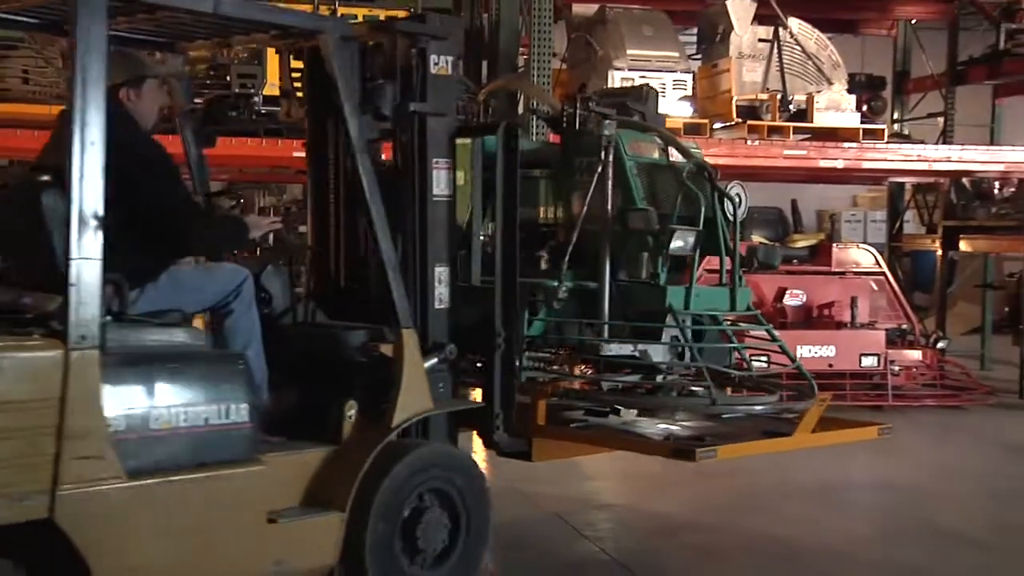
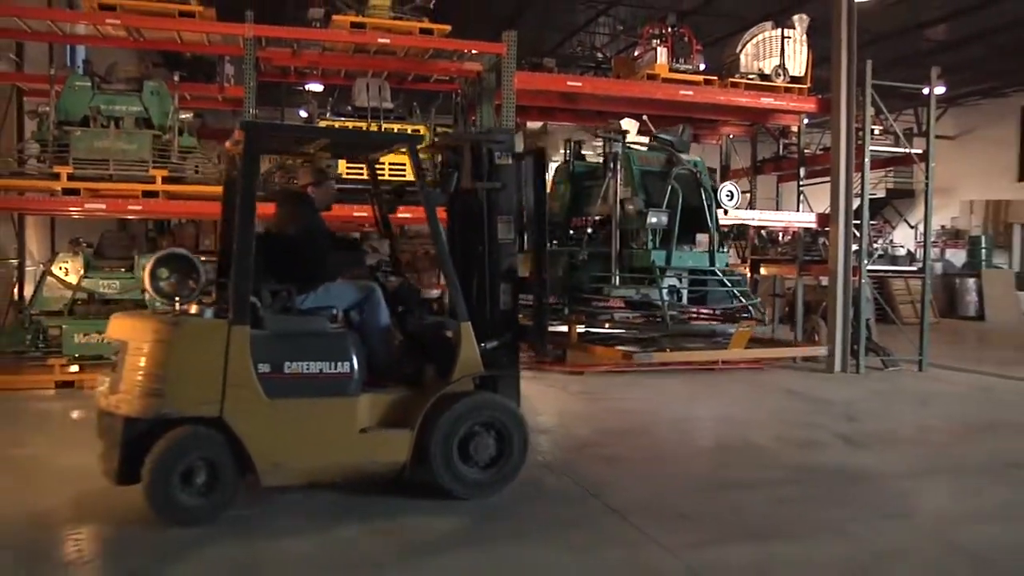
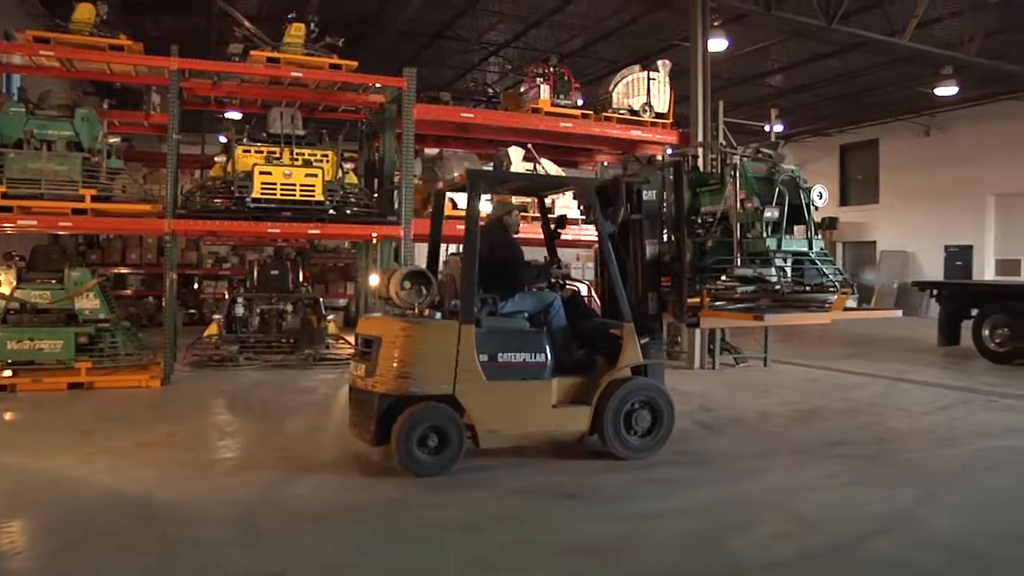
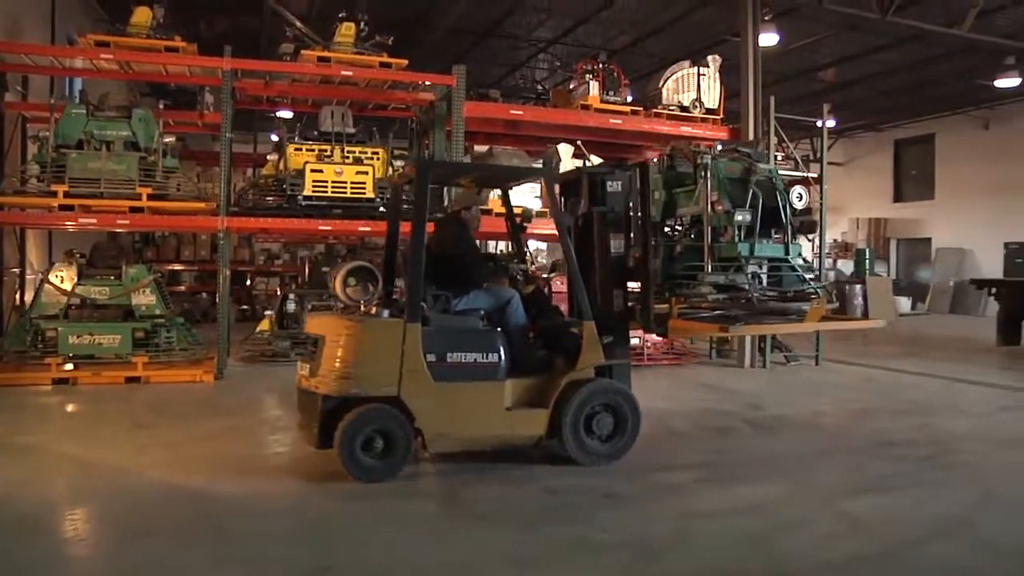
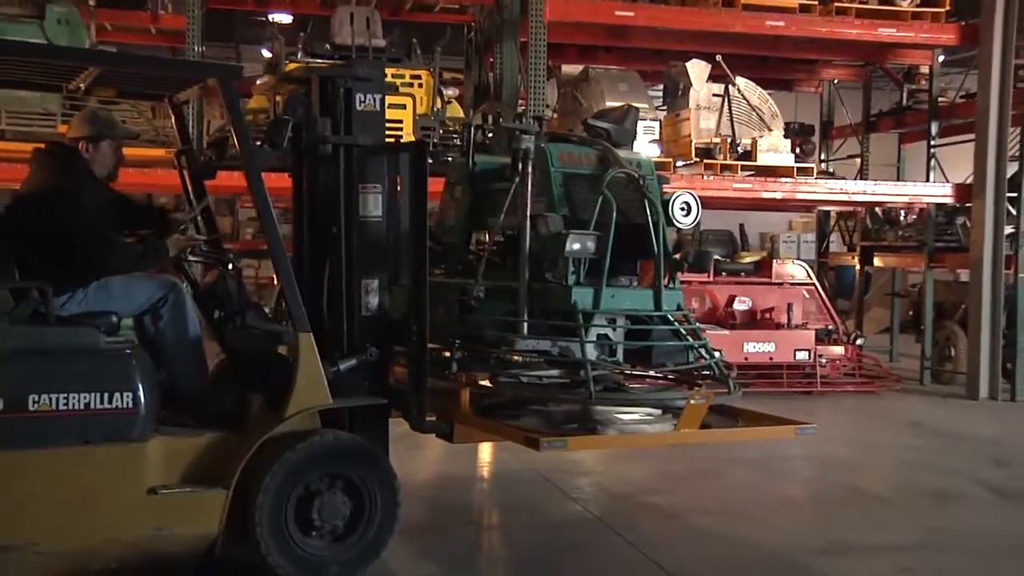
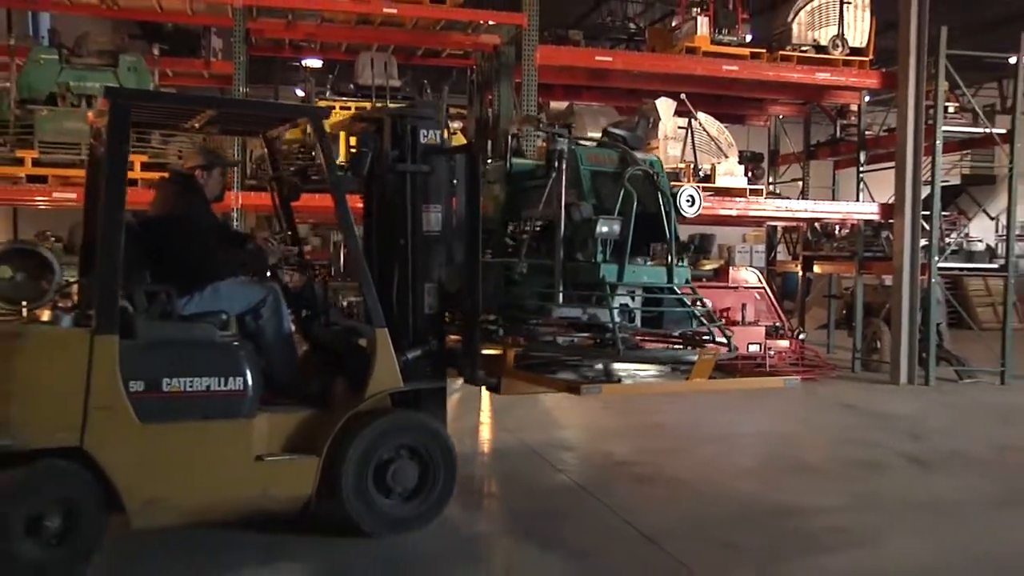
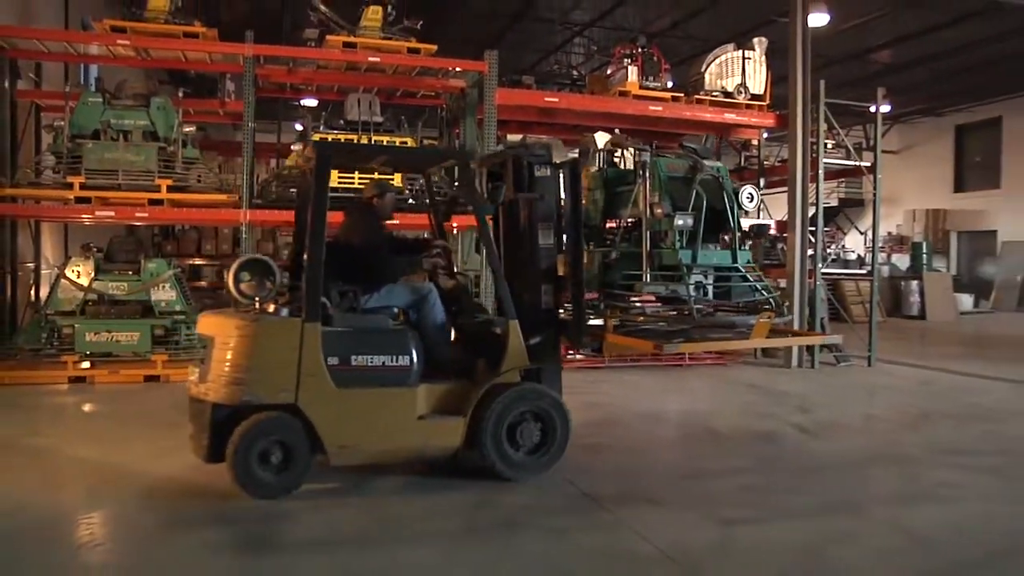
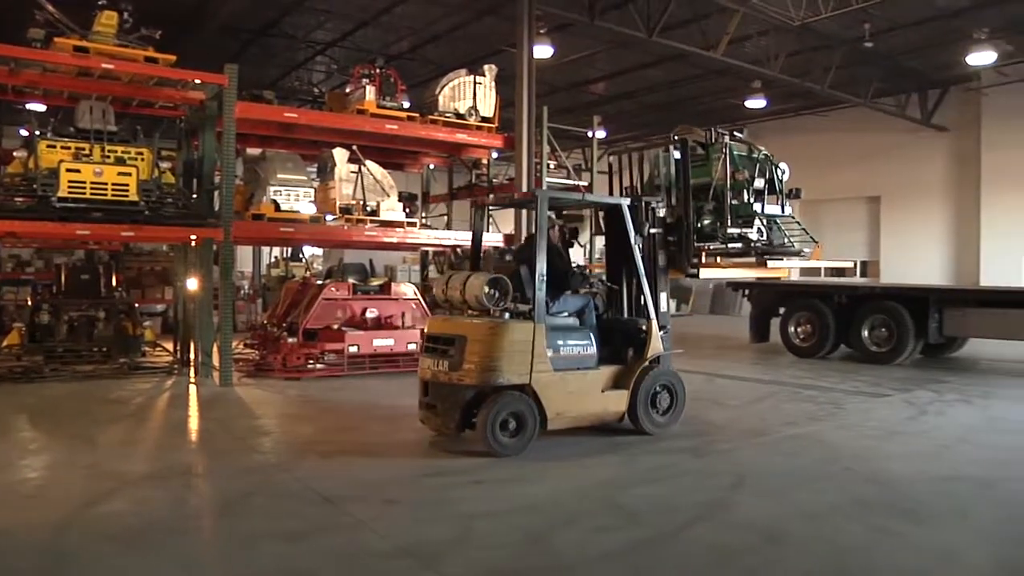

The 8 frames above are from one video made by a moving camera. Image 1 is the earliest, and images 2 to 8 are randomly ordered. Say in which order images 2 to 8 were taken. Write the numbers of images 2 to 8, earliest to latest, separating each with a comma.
5, 6, 2, 7, 4, 3, 8
